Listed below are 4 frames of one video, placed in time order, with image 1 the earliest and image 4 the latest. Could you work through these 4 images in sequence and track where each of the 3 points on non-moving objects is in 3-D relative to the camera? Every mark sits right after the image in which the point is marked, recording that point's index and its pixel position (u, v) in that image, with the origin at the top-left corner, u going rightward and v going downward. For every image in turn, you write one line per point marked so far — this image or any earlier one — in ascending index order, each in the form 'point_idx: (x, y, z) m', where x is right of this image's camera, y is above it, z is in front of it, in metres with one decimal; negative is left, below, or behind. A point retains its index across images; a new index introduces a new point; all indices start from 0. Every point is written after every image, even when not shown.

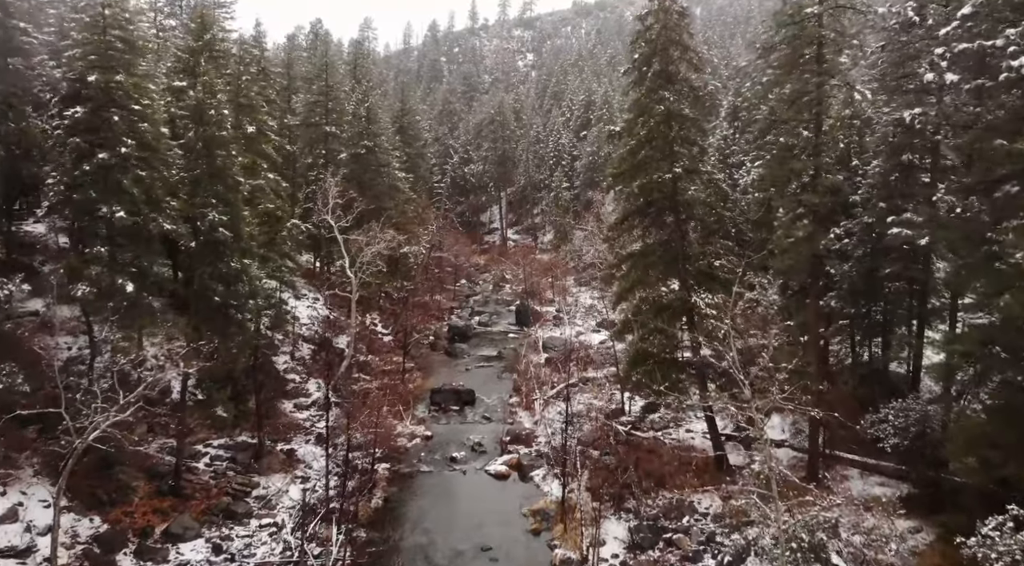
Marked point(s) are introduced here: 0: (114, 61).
0: (-11.3, +6.3, +19.8) m
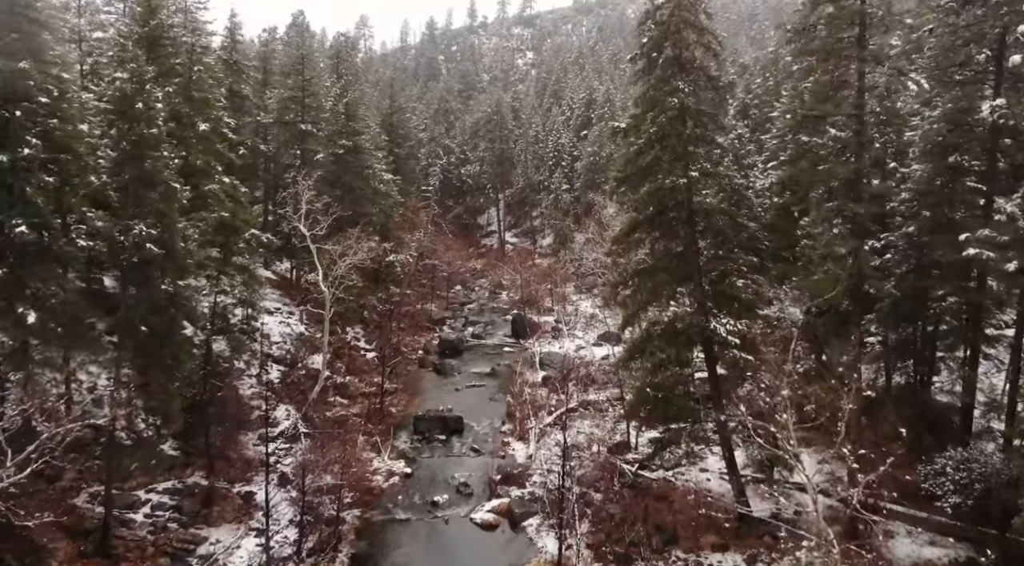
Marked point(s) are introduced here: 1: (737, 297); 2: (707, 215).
0: (-11.7, +5.7, +16.5) m
1: (+6.3, -0.4, +19.4) m
2: (+5.3, +1.8, +19.1) m
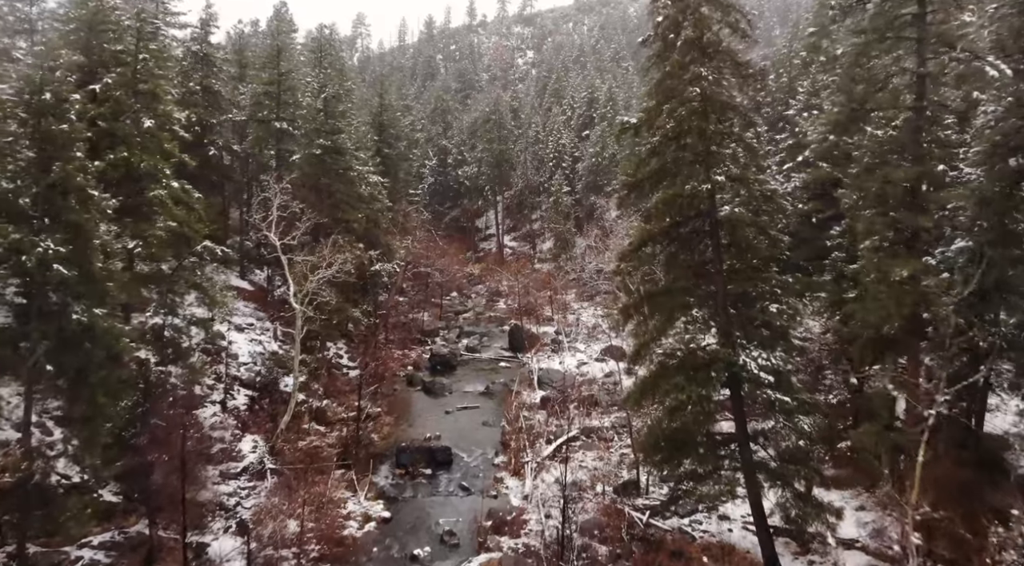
0: (-11.9, +5.1, +13.5) m
1: (+6.0, -1.0, +16.4) m
2: (+5.1, +1.3, +16.0) m
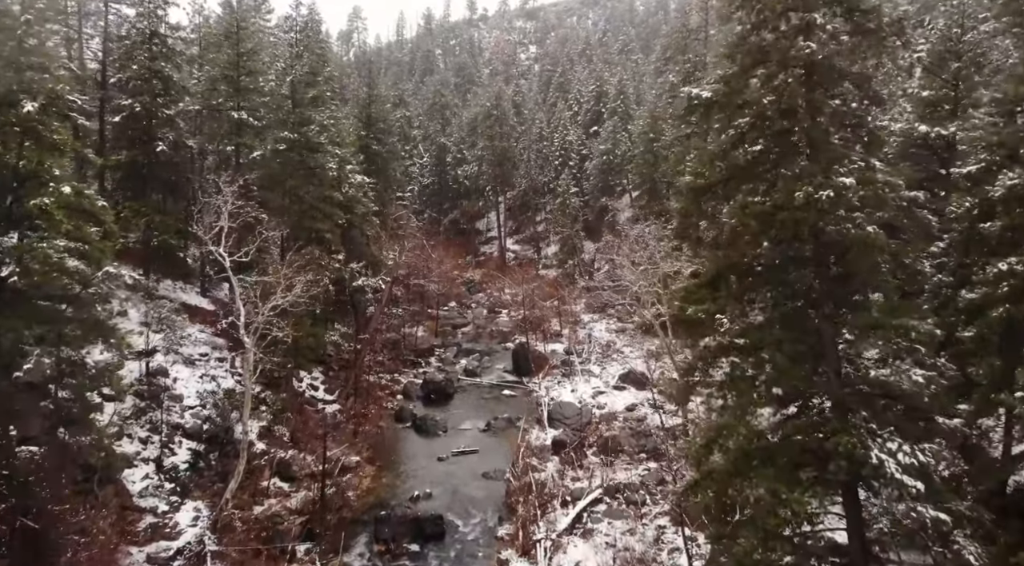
0: (-11.7, +4.3, +8.2) m
1: (+6.2, -1.8, +11.1) m
2: (+5.3, +0.4, +10.7) m
